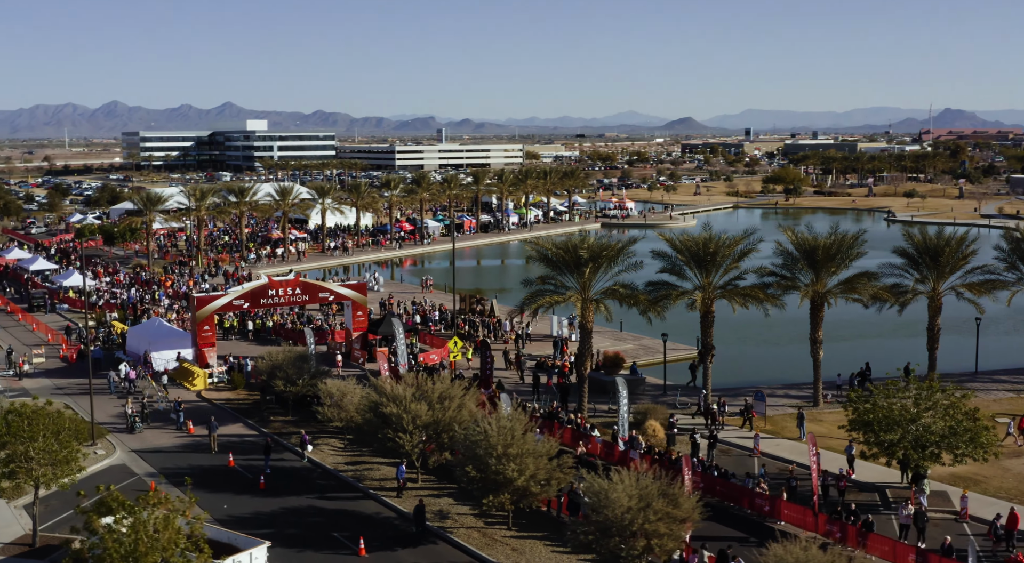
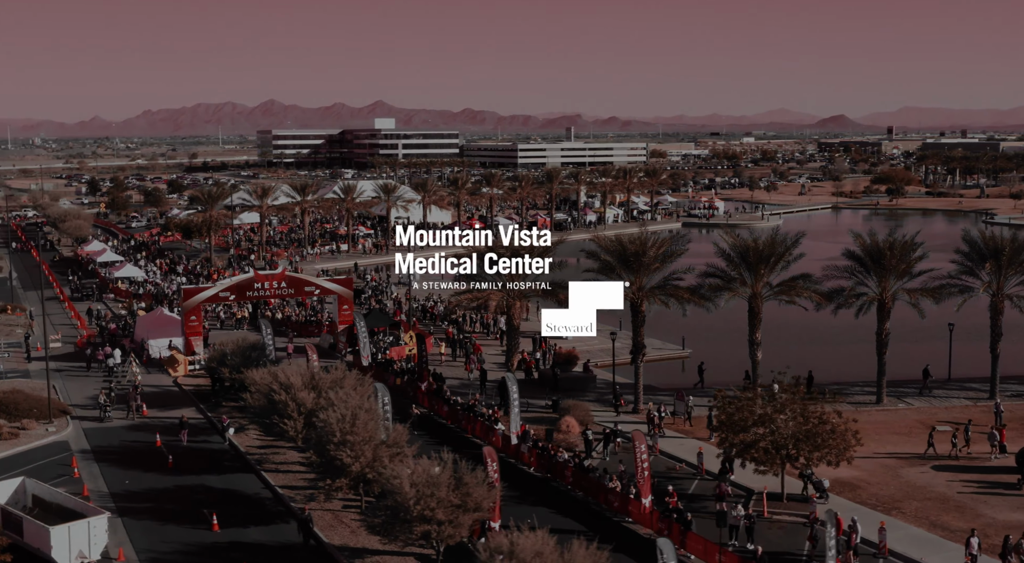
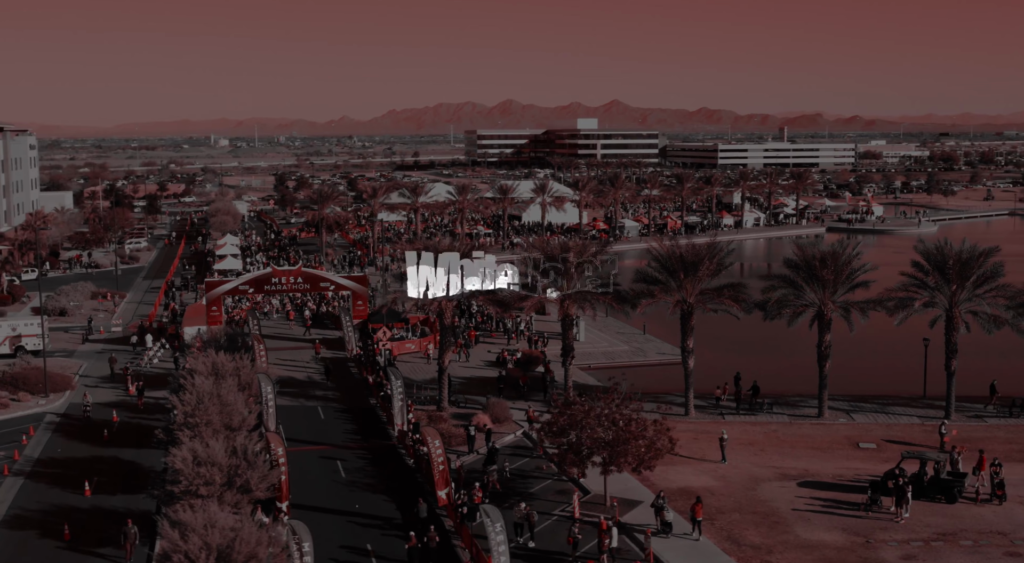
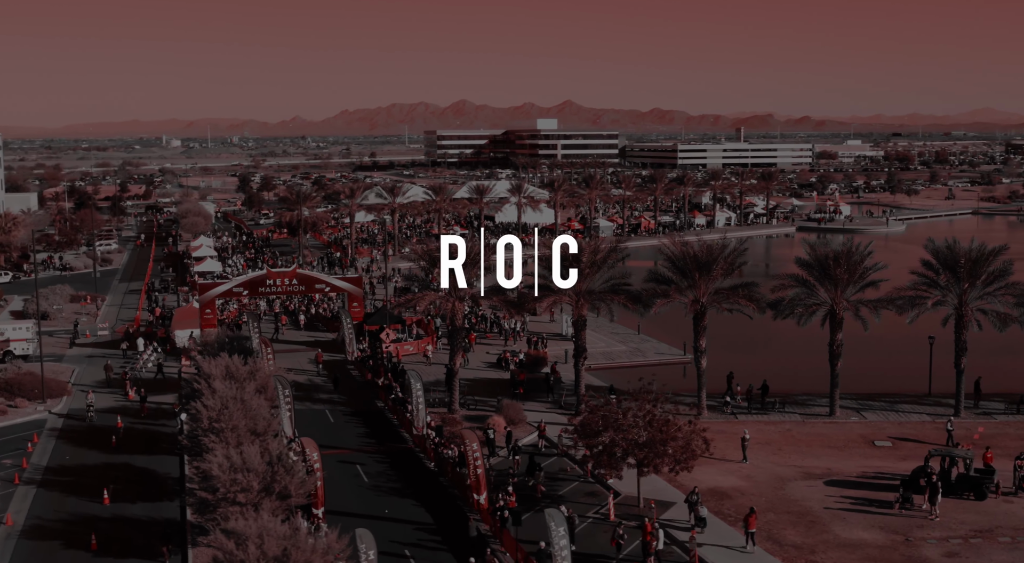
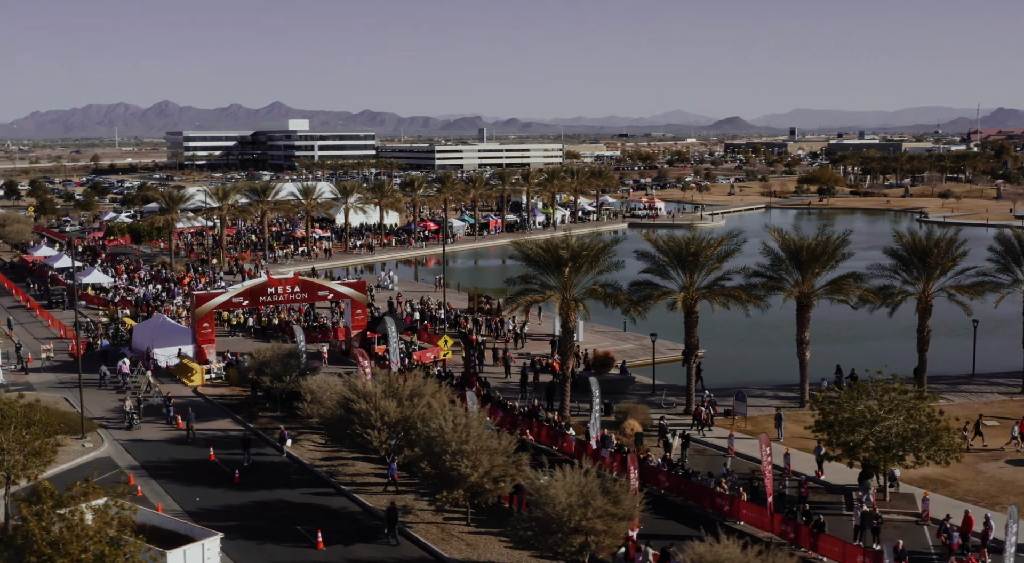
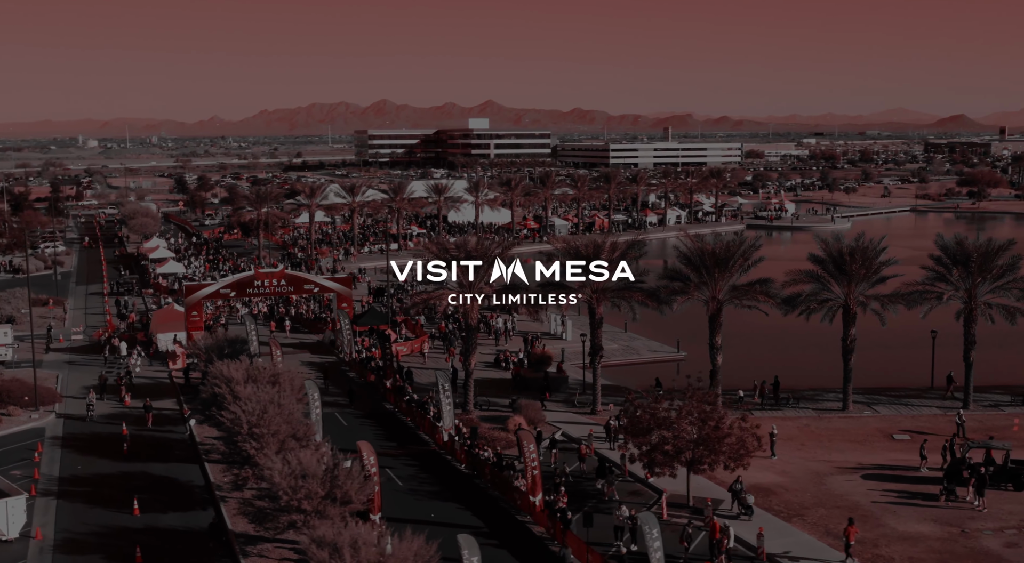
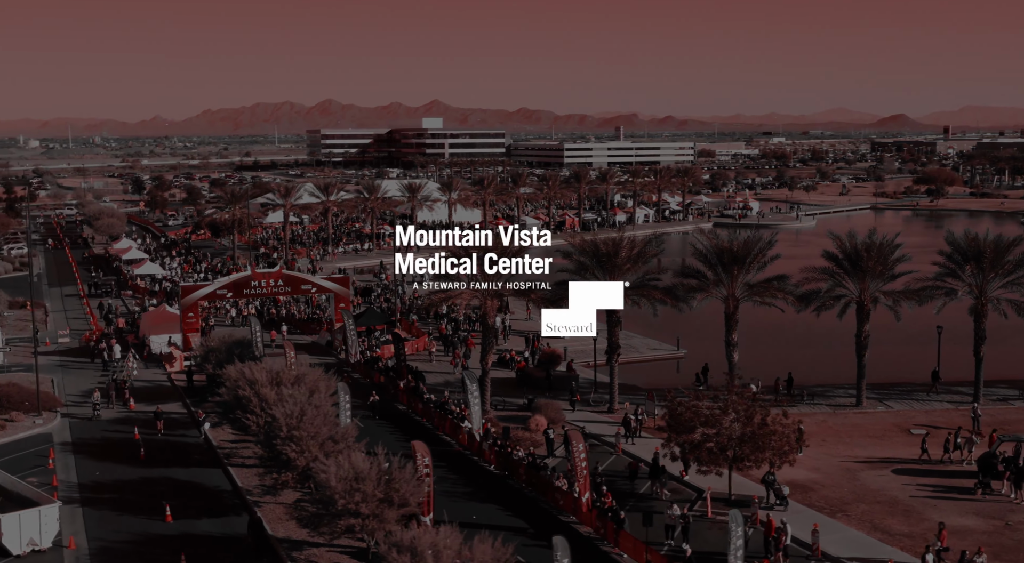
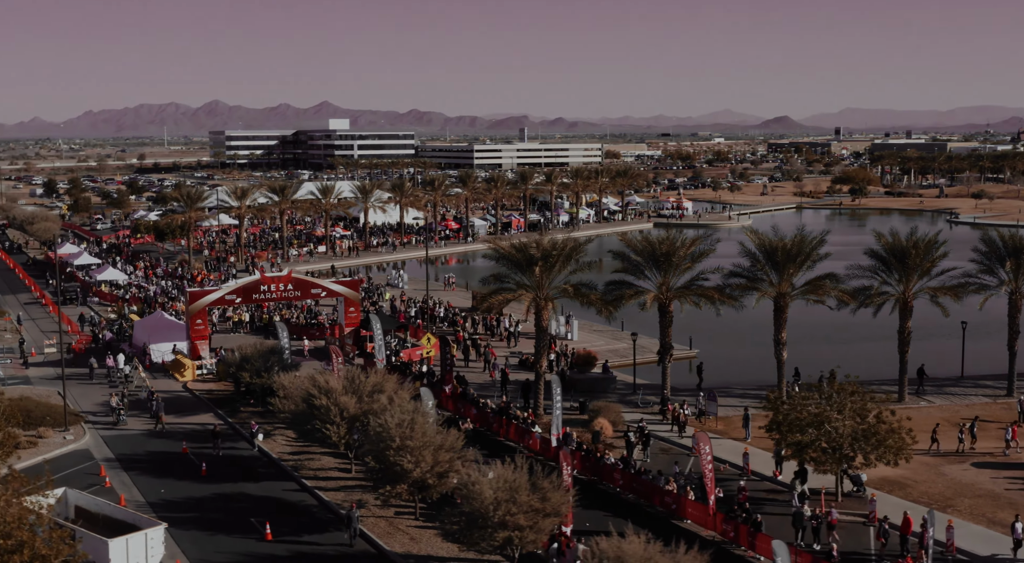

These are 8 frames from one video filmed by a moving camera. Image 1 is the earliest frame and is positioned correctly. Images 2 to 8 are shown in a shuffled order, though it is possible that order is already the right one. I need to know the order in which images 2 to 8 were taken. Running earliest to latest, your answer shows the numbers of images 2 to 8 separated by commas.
5, 8, 2, 7, 6, 4, 3
